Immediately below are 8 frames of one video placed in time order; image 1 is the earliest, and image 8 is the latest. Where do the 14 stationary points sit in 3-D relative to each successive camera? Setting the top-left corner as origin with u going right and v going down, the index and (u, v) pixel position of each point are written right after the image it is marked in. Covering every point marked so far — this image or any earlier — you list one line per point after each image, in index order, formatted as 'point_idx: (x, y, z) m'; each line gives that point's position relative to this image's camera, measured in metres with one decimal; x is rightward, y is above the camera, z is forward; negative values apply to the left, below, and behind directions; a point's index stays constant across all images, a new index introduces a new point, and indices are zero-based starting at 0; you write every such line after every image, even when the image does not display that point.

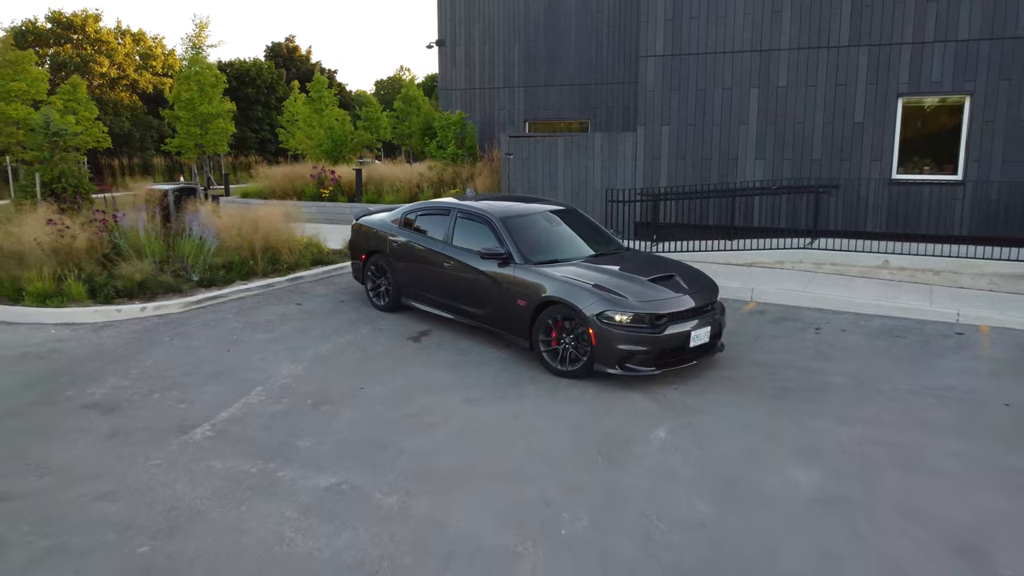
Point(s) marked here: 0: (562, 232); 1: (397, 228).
0: (+0.5, +0.5, +7.4) m
1: (-1.2, +0.6, +8.2) m
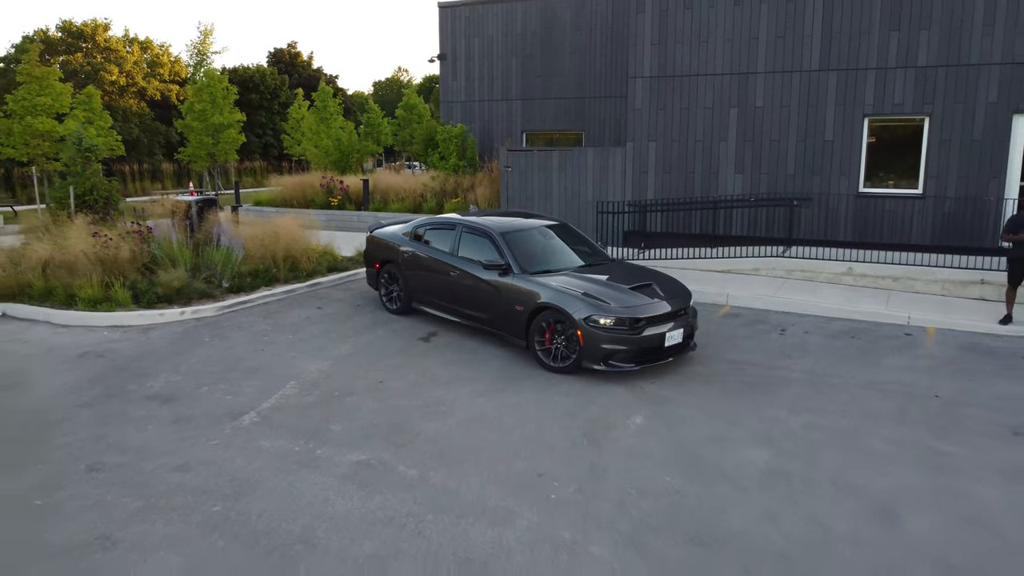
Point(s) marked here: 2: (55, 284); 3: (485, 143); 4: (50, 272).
0: (+0.5, +0.5, +8.4) m
1: (-1.3, +0.6, +9.2) m
2: (-5.3, +0.1, +8.8) m
3: (-0.6, +3.6, +18.9) m
4: (-5.5, +0.2, +9.1) m
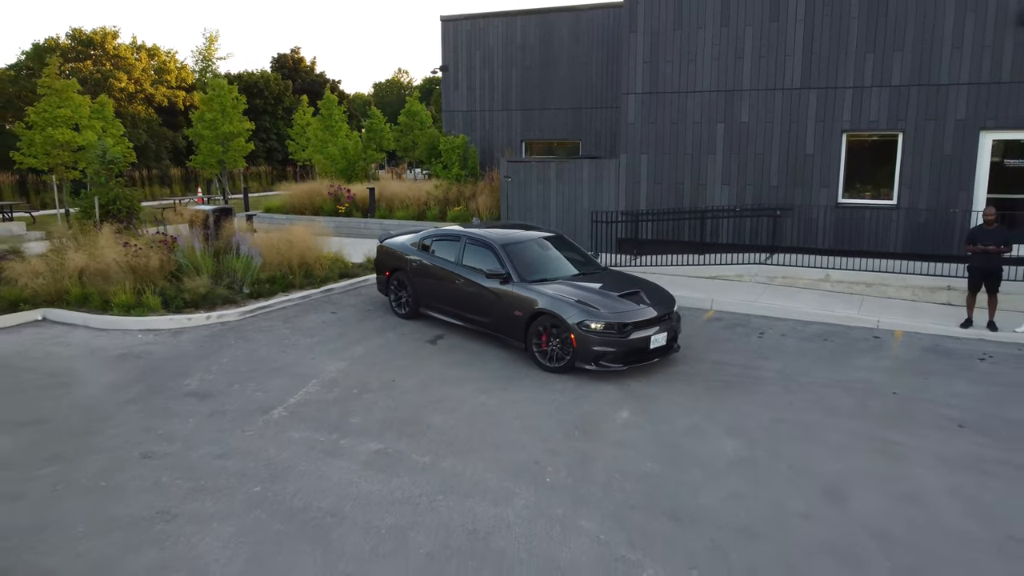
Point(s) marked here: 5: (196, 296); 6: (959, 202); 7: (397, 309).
0: (+0.5, +0.4, +9.1) m
1: (-1.3, +0.5, +9.9) m
2: (-5.3, 0.0, +9.6) m
3: (-0.7, +3.5, +19.7) m
4: (-5.5, +0.1, +9.8) m
5: (-4.0, -0.1, +9.7) m
6: (+6.8, +1.3, +11.6) m
7: (-1.6, -0.3, +10.2) m
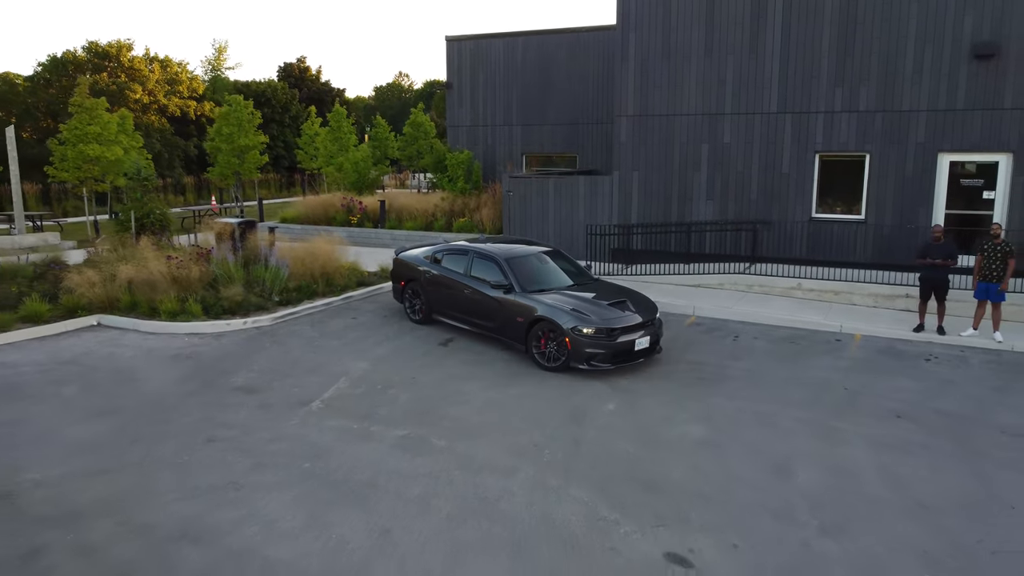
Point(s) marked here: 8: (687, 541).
0: (+0.5, +0.3, +10.3) m
1: (-1.2, +0.4, +11.1) m
2: (-5.3, -0.1, +10.7) m
3: (-0.6, +3.4, +20.9) m
4: (-5.5, 0.0, +11.0) m
5: (-4.0, -0.2, +10.8) m
6: (+6.8, +1.2, +12.8) m
7: (-1.5, -0.4, +11.4) m
8: (+1.3, -1.9, +5.6) m
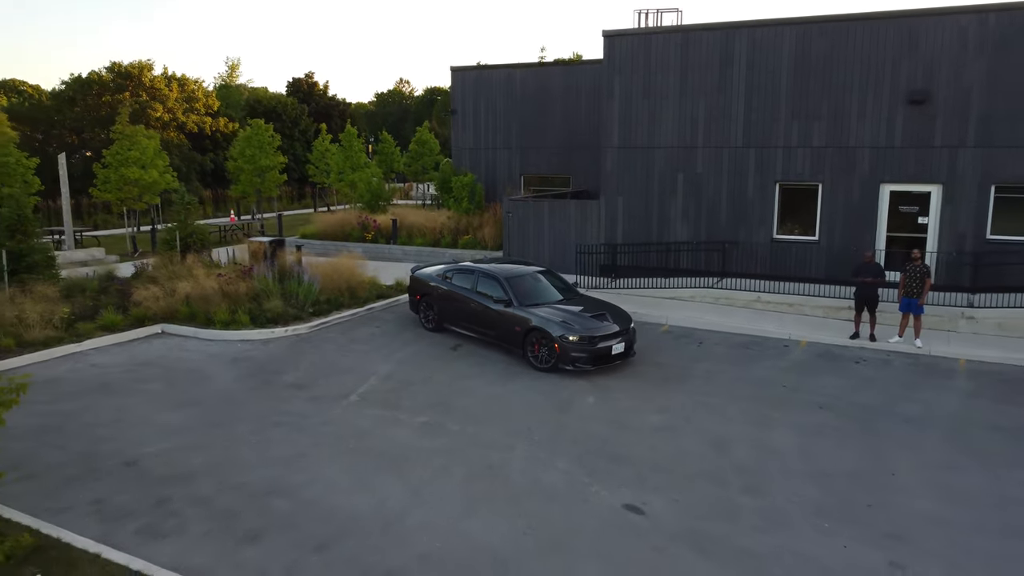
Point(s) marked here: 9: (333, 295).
0: (+0.5, +0.1, +12.2) m
1: (-1.3, +0.2, +13.0) m
2: (-5.3, -0.4, +12.7) m
3: (-0.6, +3.1, +22.8) m
4: (-5.5, -0.2, +12.9) m
5: (-4.0, -0.4, +12.8) m
6: (+6.8, +0.9, +14.7) m
7: (-1.5, -0.6, +13.3) m
8: (+1.3, -2.1, +7.5) m
9: (-3.4, -0.1, +14.2) m
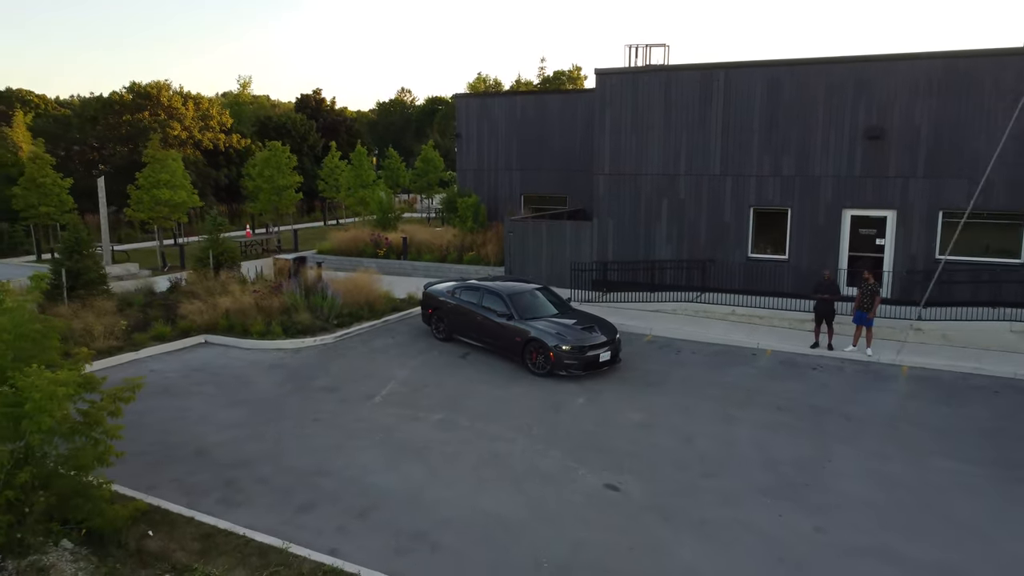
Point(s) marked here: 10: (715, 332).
0: (+0.5, -0.2, +13.9) m
1: (-1.2, -0.1, +14.7) m
2: (-5.3, -0.7, +14.4) m
3: (-0.6, +2.7, +24.6) m
4: (-5.5, -0.5, +14.6) m
5: (-4.0, -0.7, +14.5) m
6: (+6.9, +0.6, +16.4) m
7: (-1.5, -0.9, +15.0) m
8: (+1.3, -2.3, +9.2) m
9: (-3.3, -0.4, +15.9) m
10: (+4.1, -0.9, +15.2) m
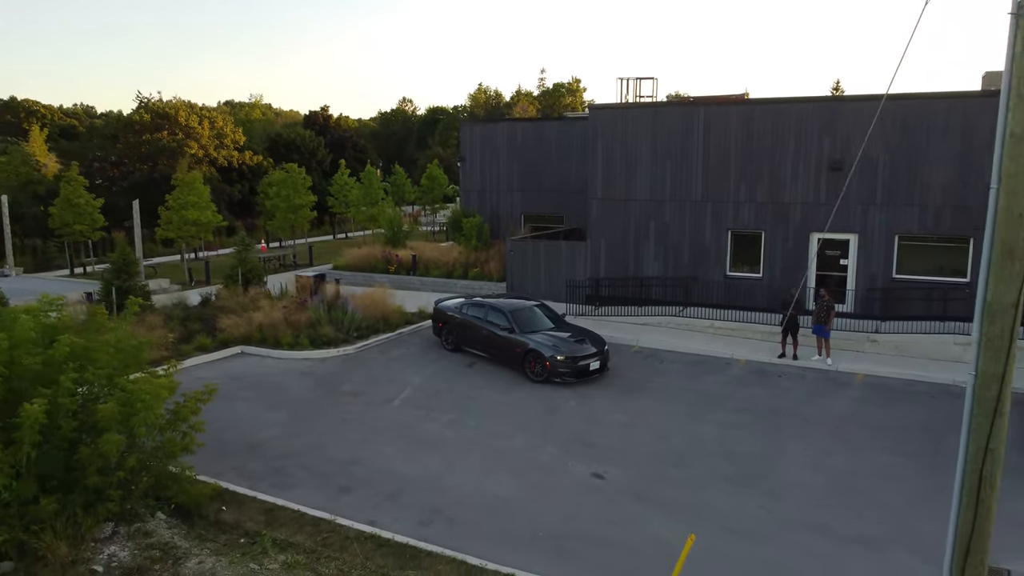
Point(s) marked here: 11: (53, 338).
0: (+0.5, -0.6, +15.7) m
1: (-1.2, -0.5, +16.5) m
2: (-5.2, -1.0, +16.2) m
3: (-0.6, +2.3, +26.4) m
4: (-5.4, -0.9, +16.4) m
5: (-3.9, -1.1, +16.3) m
6: (+6.9, +0.3, +18.2) m
7: (-1.5, -1.3, +16.8) m
8: (+1.3, -2.6, +11.0) m
9: (-3.3, -0.8, +17.7) m
10: (+4.1, -1.2, +17.0) m
11: (-5.3, -0.6, +8.7) m
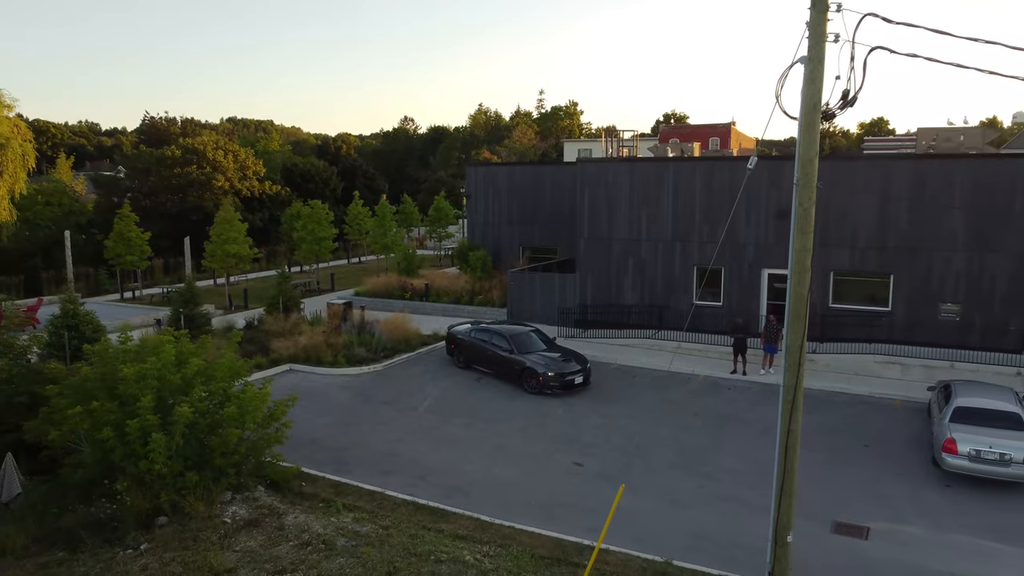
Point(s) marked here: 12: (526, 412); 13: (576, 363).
0: (+0.5, -1.3, +19.2) m
1: (-1.2, -1.2, +20.0) m
2: (-5.2, -1.7, +19.7) m
3: (-0.6, +1.4, +29.9) m
4: (-5.4, -1.6, +19.9) m
5: (-3.9, -1.8, +19.7) m
6: (+6.9, -0.5, +21.7) m
7: (-1.5, -2.0, +20.3) m
8: (+1.3, -3.2, +14.4) m
9: (-3.3, -1.6, +21.2) m
10: (+4.1, -2.0, +20.5) m
11: (-5.3, -1.2, +12.1) m
12: (+0.3, -2.8, +16.8) m
13: (+1.5, -1.8, +18.2) m
